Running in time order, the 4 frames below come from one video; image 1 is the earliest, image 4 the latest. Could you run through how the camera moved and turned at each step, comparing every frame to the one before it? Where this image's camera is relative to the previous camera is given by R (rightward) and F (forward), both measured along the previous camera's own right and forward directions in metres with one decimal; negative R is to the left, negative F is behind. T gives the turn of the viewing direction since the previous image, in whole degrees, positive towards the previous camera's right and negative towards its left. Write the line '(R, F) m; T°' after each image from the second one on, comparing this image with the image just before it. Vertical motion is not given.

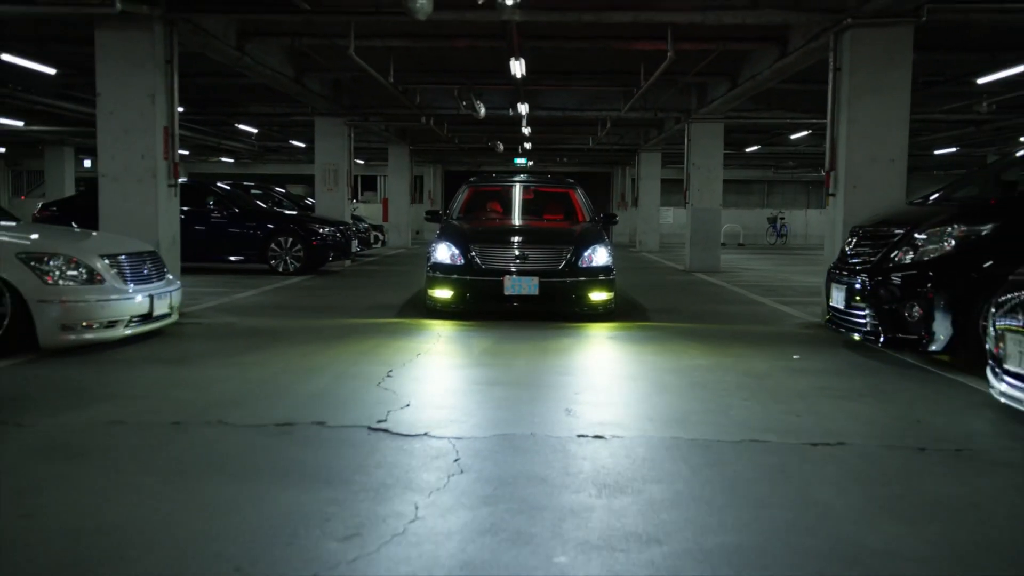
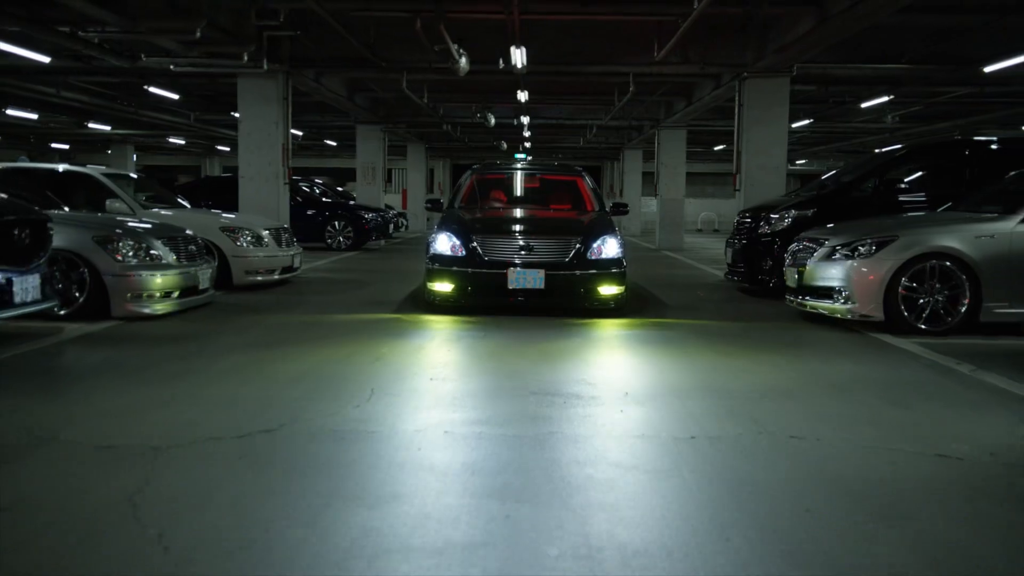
(-0.2, -4.3) m; 0°
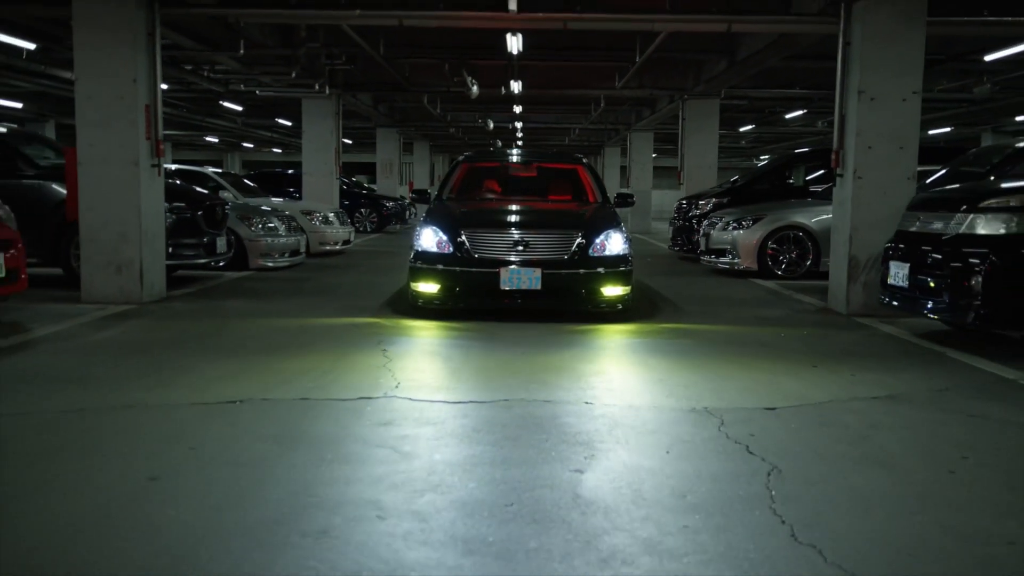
(-0.2, -4.3) m; +1°
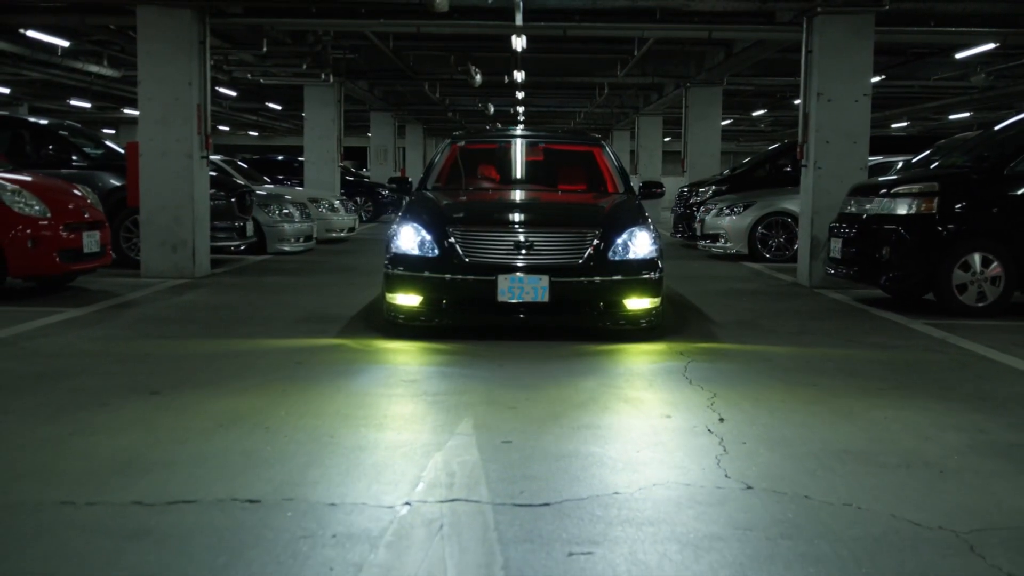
(0.0, -1.3) m; 0°
